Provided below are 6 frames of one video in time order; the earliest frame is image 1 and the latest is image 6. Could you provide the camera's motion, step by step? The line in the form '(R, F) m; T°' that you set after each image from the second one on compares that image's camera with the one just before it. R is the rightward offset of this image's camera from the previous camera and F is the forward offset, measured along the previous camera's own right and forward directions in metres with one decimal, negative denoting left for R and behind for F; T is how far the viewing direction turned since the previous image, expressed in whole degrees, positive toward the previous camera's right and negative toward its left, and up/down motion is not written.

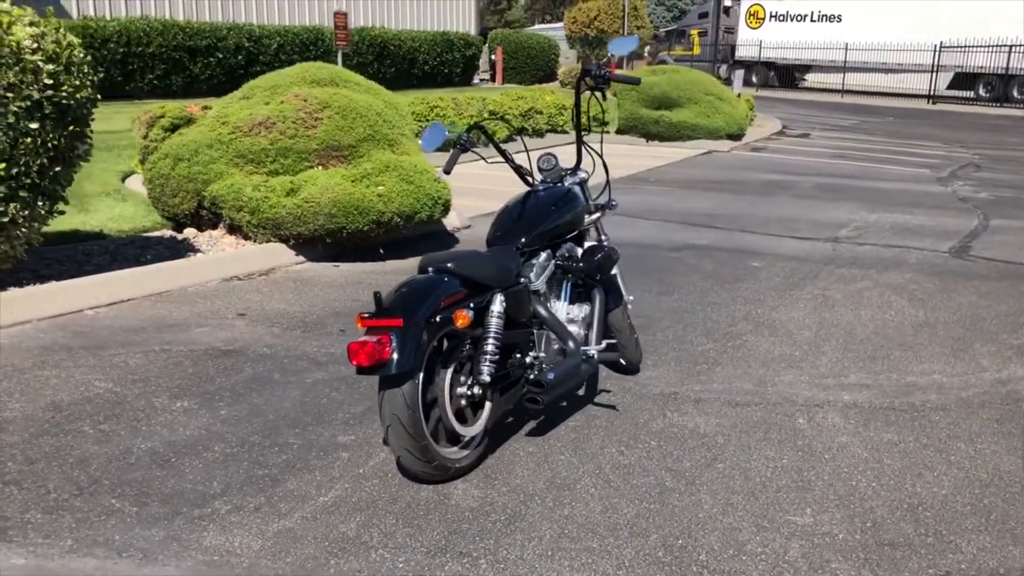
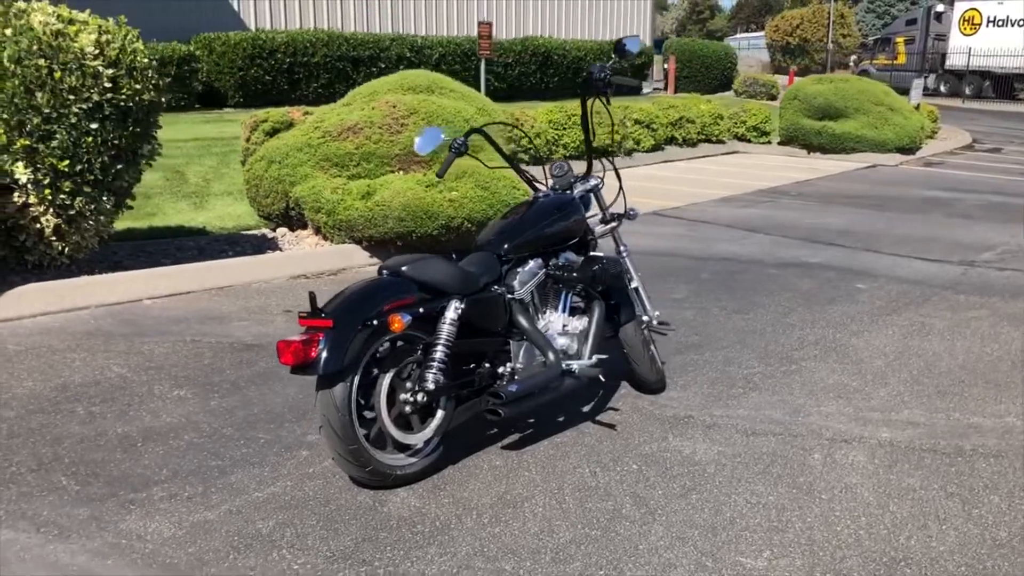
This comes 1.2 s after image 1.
(+1.1, +0.2) m; -12°
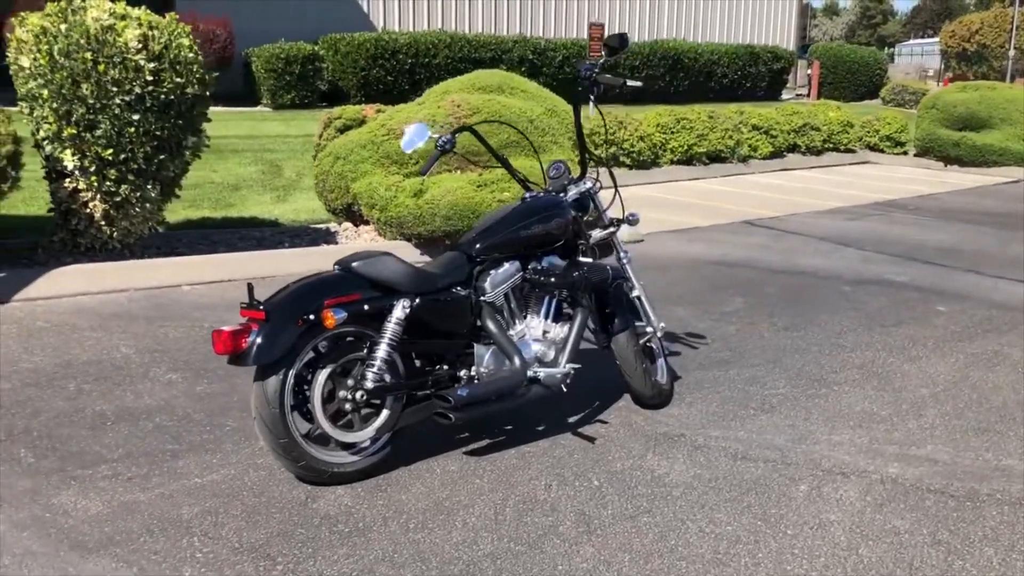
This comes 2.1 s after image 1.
(+0.9, +0.2) m; -9°
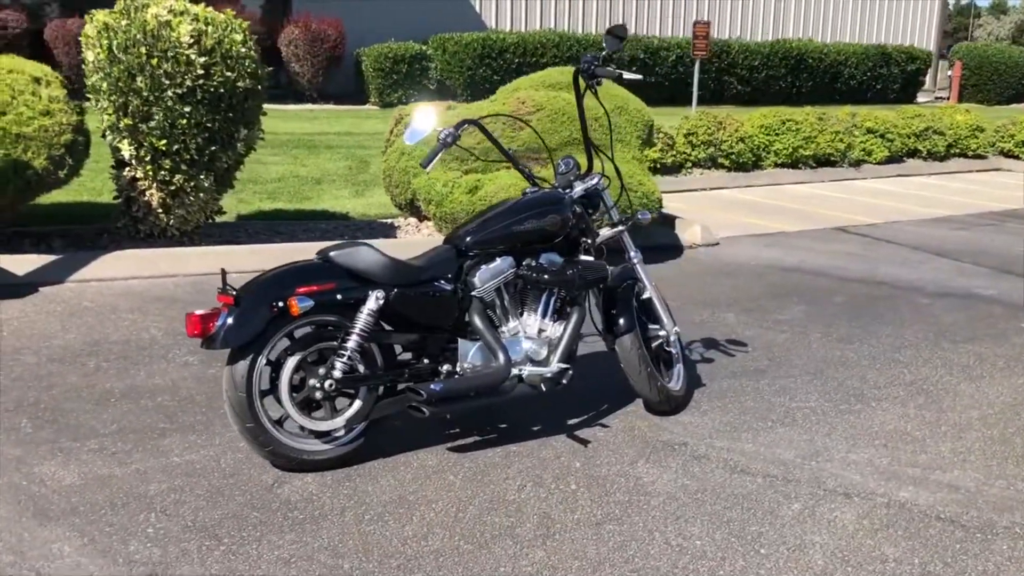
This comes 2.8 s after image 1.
(+0.7, +0.1) m; -8°
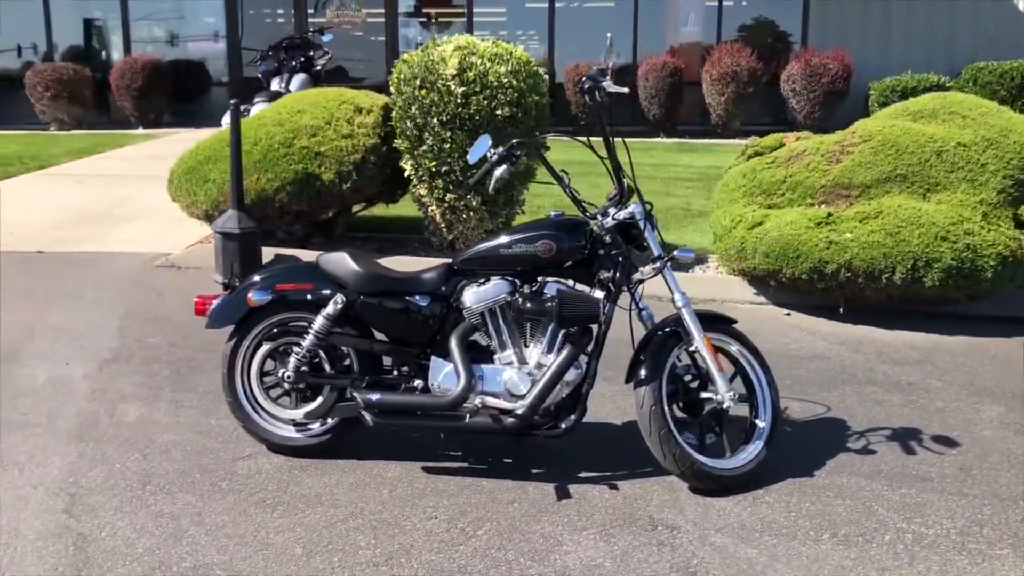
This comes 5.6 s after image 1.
(+2.7, +1.2) m; -37°
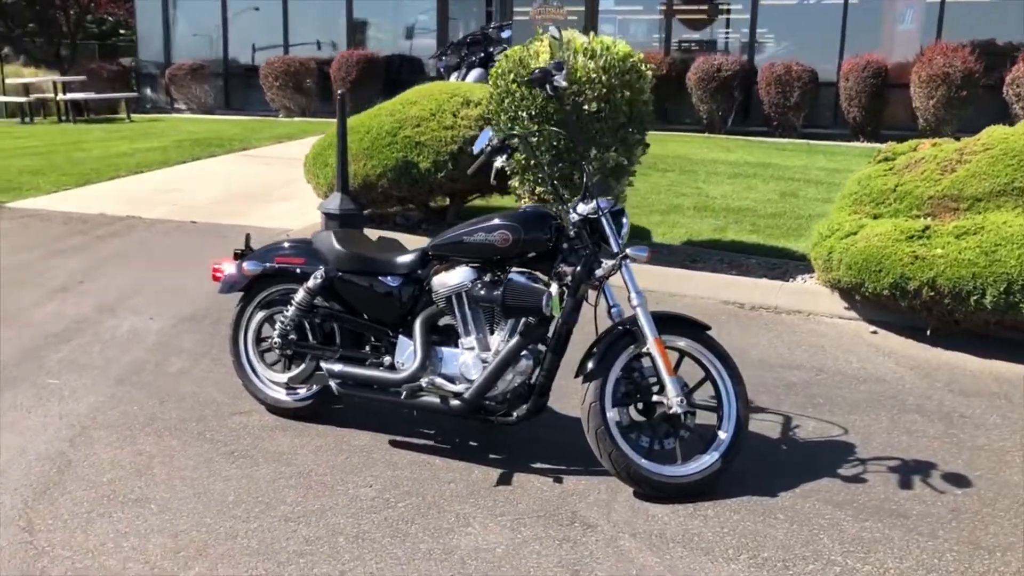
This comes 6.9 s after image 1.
(+1.3, +0.1) m; -15°
